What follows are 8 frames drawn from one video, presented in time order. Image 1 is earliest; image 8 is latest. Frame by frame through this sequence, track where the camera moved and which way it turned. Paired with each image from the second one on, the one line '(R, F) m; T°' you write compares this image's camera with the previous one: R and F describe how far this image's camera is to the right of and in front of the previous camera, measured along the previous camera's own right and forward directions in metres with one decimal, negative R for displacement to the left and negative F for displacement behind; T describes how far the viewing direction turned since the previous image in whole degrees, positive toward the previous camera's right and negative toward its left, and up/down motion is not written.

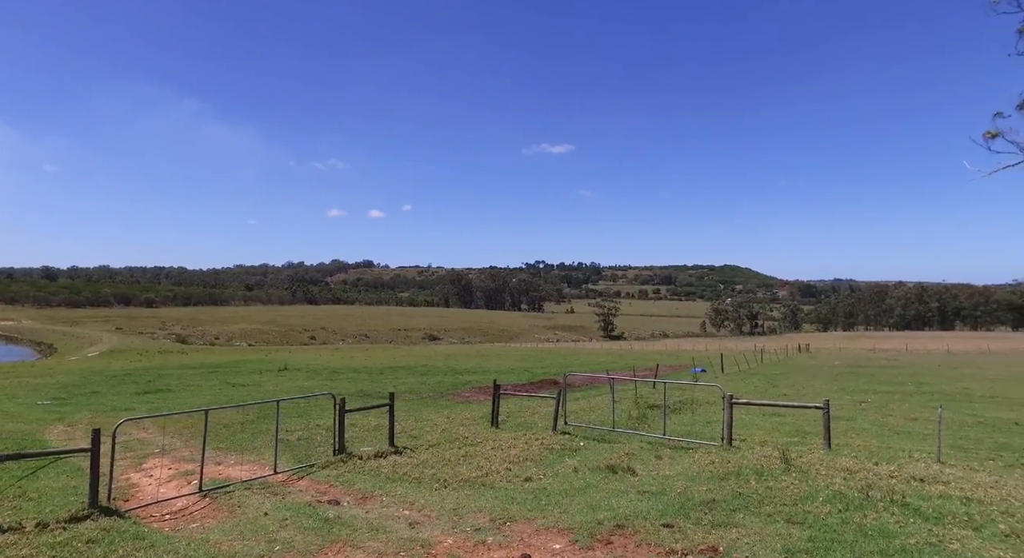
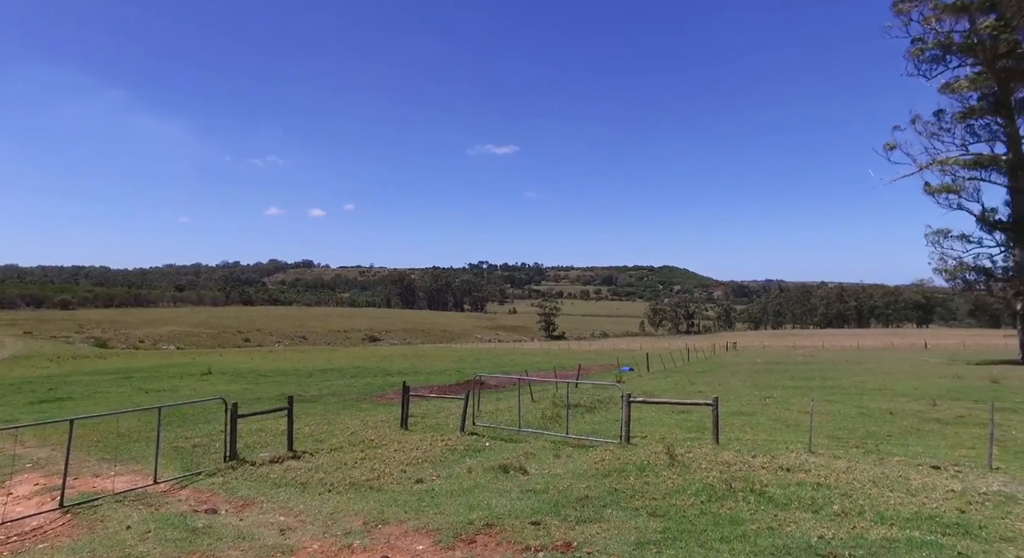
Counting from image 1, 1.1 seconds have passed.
(+0.3, -0.3) m; +7°
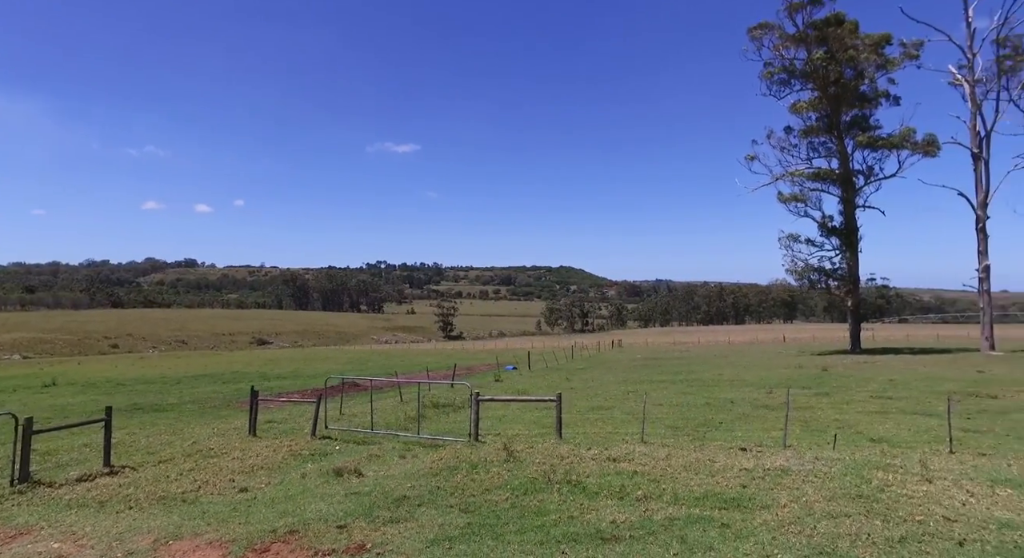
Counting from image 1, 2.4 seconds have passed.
(+0.5, -0.2) m; +11°
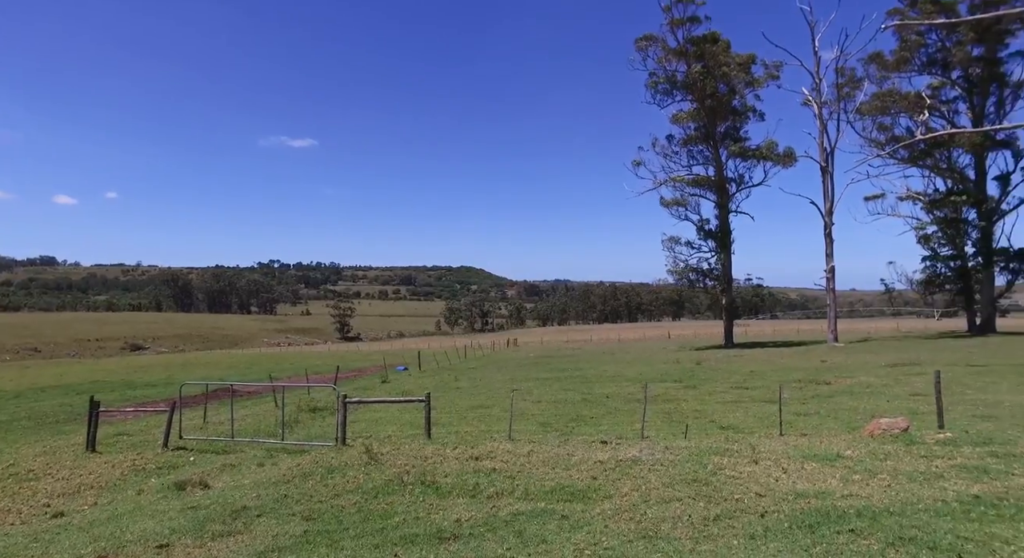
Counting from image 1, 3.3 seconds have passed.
(+0.4, 0.0) m; +10°
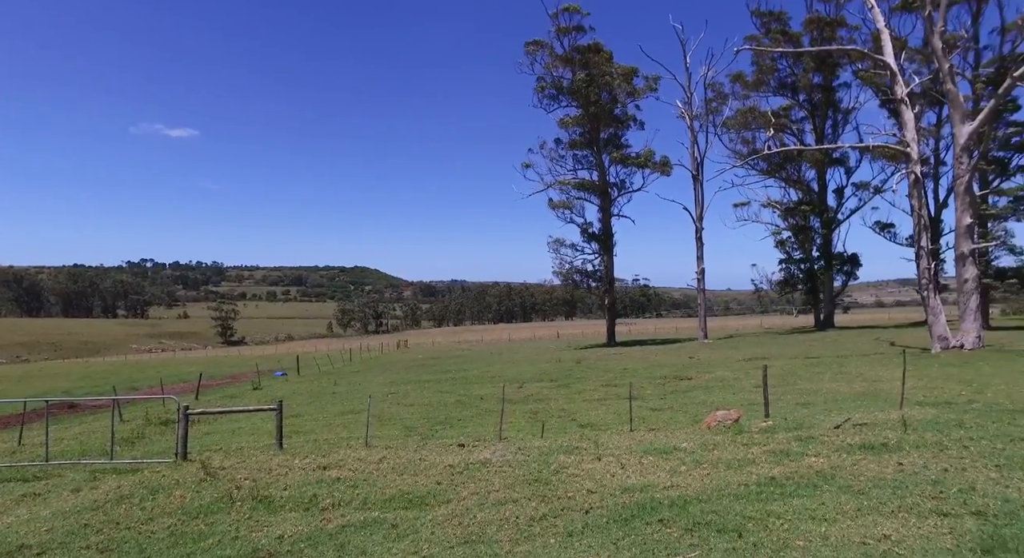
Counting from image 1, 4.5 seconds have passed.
(+0.4, 0.0) m; +10°
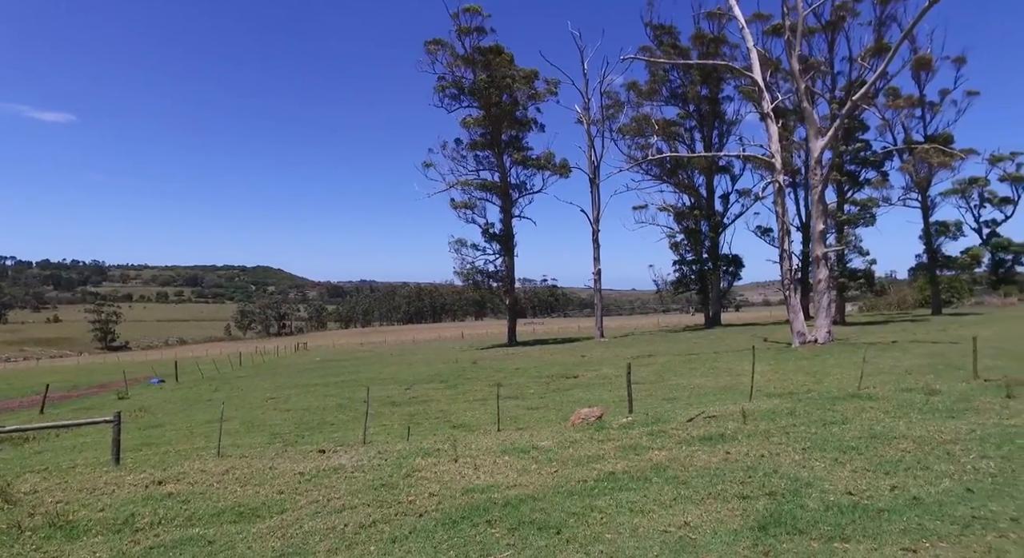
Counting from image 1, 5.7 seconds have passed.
(+0.5, +0.1) m; +9°
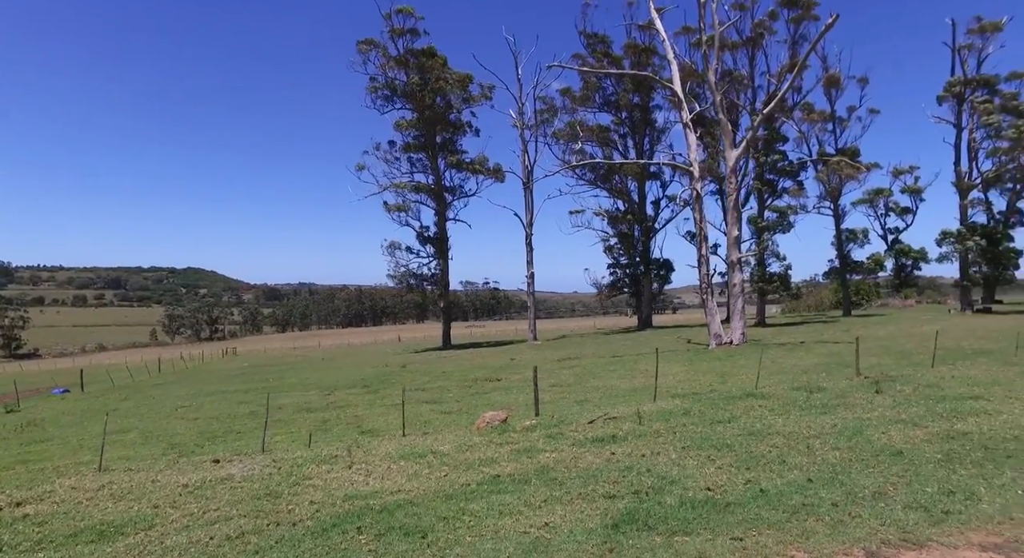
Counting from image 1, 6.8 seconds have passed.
(+0.4, 0.0) m; +6°
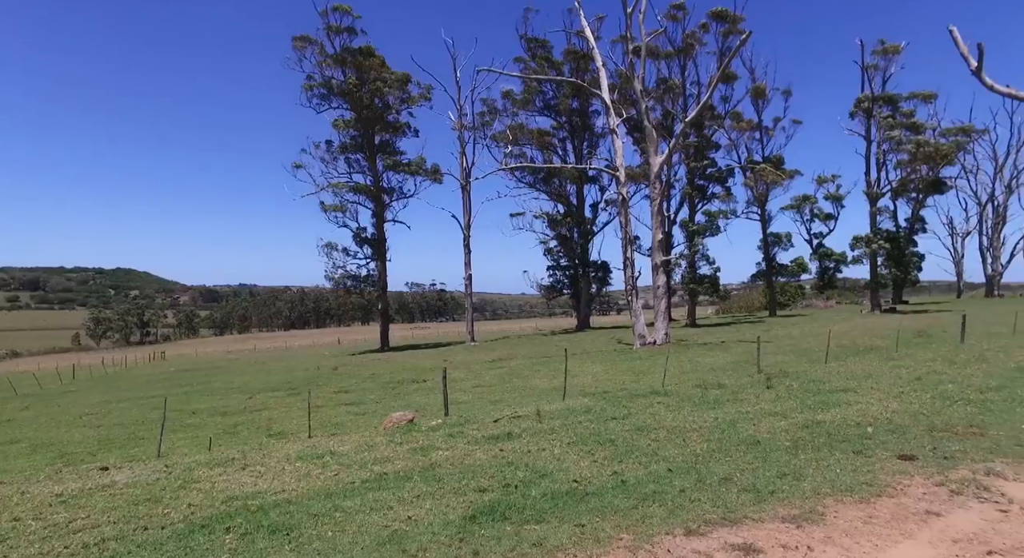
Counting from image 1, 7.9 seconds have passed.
(+0.4, -0.1) m; +6°
